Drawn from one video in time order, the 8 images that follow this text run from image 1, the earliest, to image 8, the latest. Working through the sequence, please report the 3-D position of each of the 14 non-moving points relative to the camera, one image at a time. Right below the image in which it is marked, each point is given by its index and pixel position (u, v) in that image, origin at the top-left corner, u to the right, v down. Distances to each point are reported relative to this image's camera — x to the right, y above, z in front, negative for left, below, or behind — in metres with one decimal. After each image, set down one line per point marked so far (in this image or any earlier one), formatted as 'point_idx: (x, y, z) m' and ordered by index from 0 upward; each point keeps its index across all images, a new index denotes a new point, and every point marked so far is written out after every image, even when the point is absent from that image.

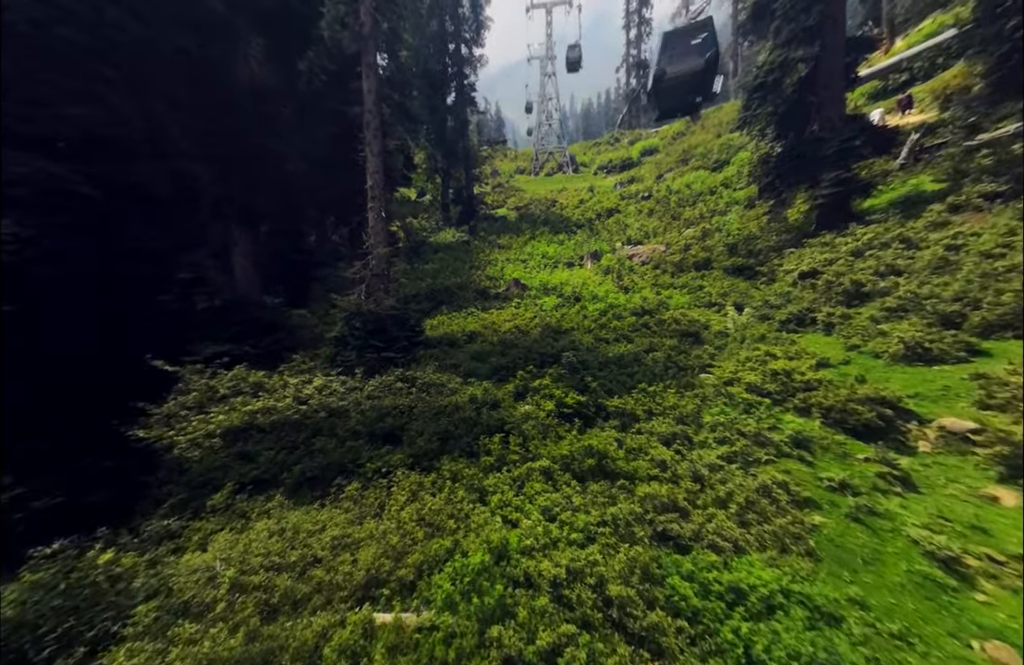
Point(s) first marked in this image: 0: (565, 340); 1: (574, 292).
0: (+2.4, -0.3, +15.5) m
1: (+3.6, +2.6, +19.8) m
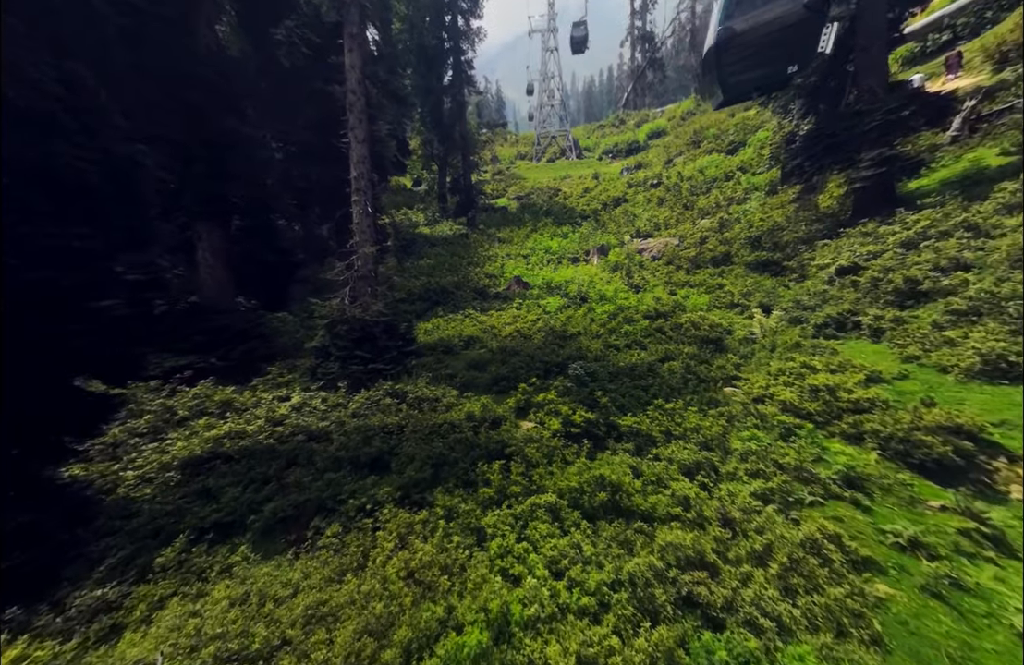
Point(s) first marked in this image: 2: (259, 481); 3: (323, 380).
0: (+2.5, -0.6, +14.2) m
1: (+3.7, +2.4, +18.5) m
2: (-6.2, -3.5, +8.0) m
3: (-6.2, -1.4, +11.0) m
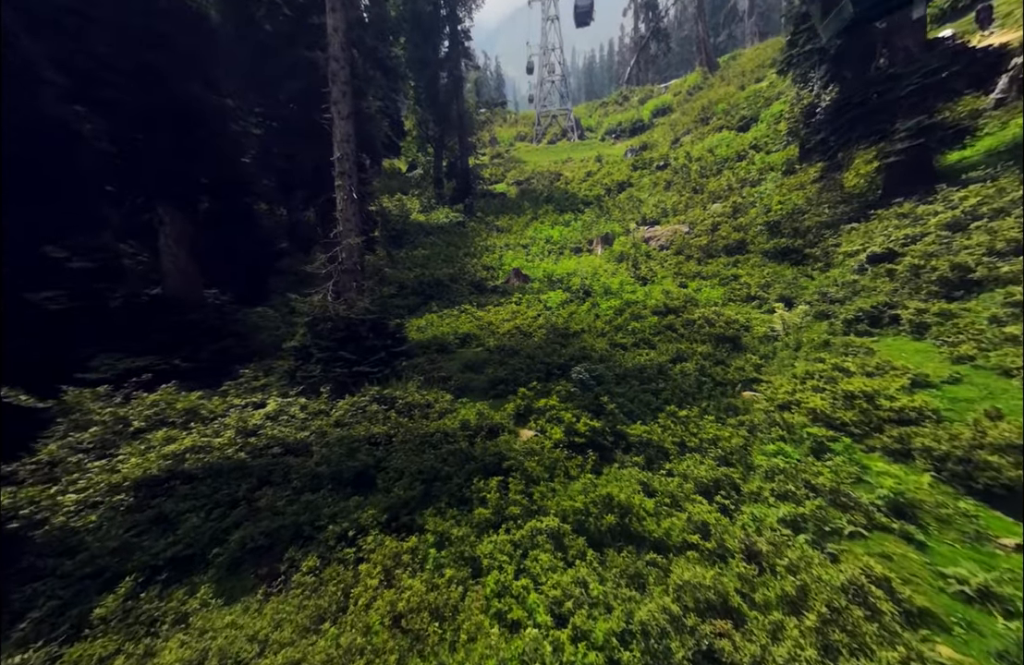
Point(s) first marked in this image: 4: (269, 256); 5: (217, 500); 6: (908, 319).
0: (+2.4, -0.6, +13.3) m
1: (+3.7, +2.5, +17.4) m
2: (-6.2, -4.0, +7.3) m
3: (-6.3, -1.8, +10.2) m
4: (-9.6, +3.0, +13.1) m
5: (-6.4, -3.9, +7.3) m
6: (+10.3, +0.4, +8.7) m
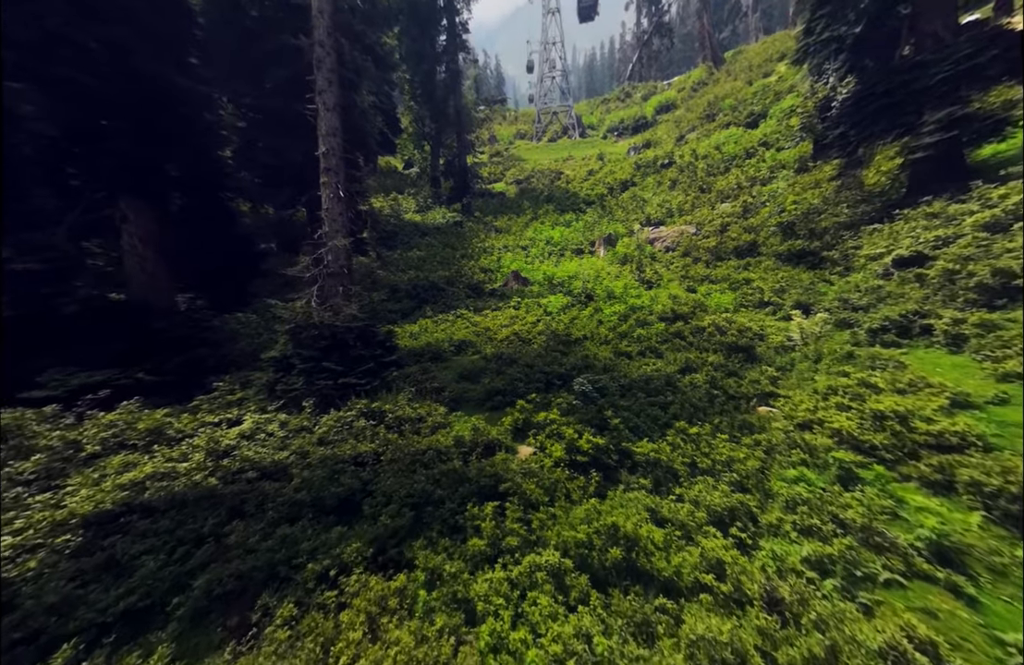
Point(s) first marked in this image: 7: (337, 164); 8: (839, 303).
0: (+2.3, -1.0, +12.5) m
1: (+3.6, +2.2, +16.7) m
2: (-6.4, -4.3, +6.6) m
3: (-6.4, -2.1, +9.6) m
4: (-9.7, +2.6, +12.5) m
5: (-6.6, -4.2, +6.6) m
6: (+10.2, +0.1, +7.9) m
7: (-6.1, +5.5, +11.3) m
8: (+10.0, +0.9, +10.2) m
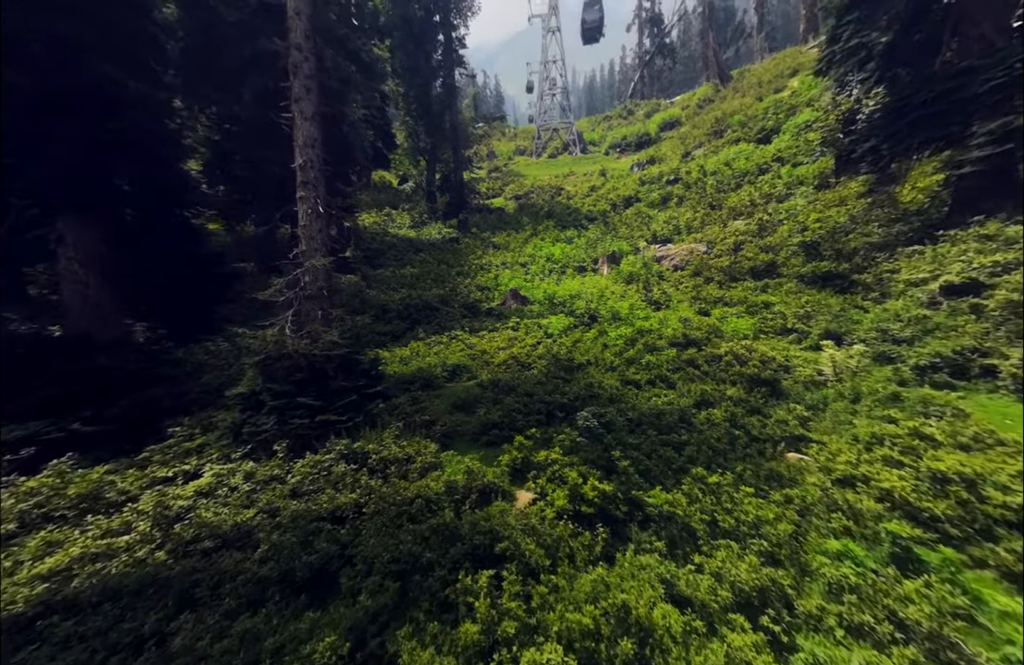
0: (+2.3, -1.9, +11.5) m
1: (+3.6, +1.1, +15.7) m
2: (-6.5, -5.0, +5.6) m
3: (-6.5, -2.9, +8.6) m
4: (-9.7, +1.8, +11.7) m
5: (-6.7, -4.9, +5.6) m
6: (+10.1, -0.8, +6.7) m
7: (-6.1, +4.7, +10.5) m
8: (+9.9, 0.0, +9.0) m
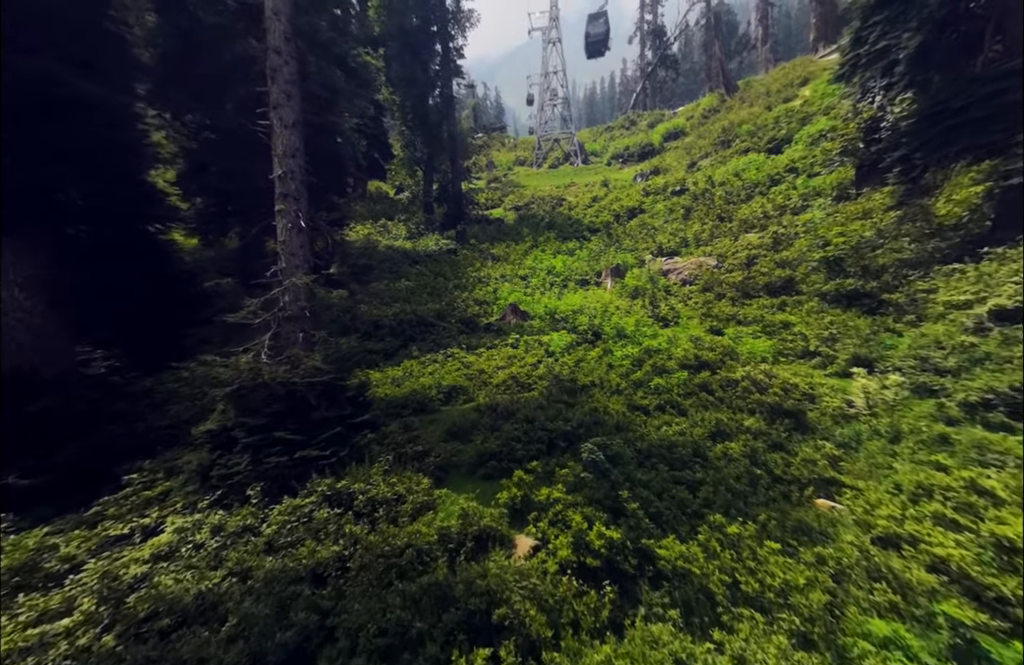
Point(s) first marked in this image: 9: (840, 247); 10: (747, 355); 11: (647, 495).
0: (+2.2, -2.6, +10.6) m
1: (+3.6, +0.3, +14.8) m
2: (-6.7, -5.6, +4.7) m
3: (-6.6, -3.5, +7.7) m
4: (-9.8, +1.1, +11.0) m
5: (-6.9, -5.5, +4.7) m
6: (+9.9, -1.4, +5.8) m
7: (-6.2, +4.0, +9.9) m
8: (+9.8, -0.7, +8.1) m
9: (+11.3, +3.0, +11.6) m
10: (+7.8, -0.7, +11.0) m
11: (+3.5, -3.9, +8.0) m
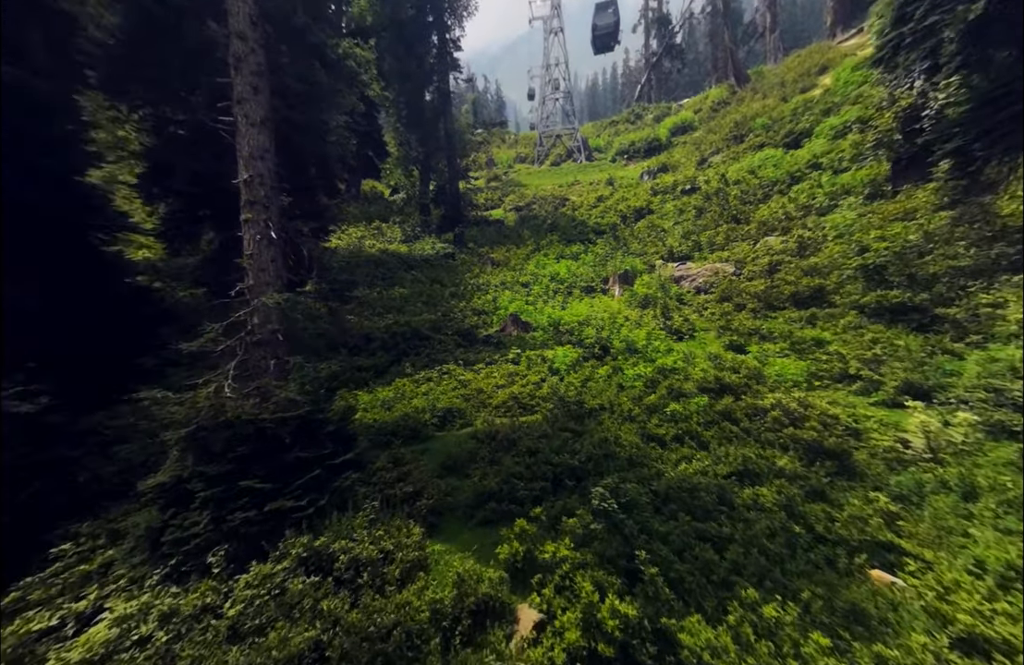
0: (+2.2, -3.3, +9.5) m
1: (+3.6, -0.3, +13.7) m
2: (-6.7, -6.4, +3.7) m
3: (-6.6, -4.4, +6.7) m
4: (-9.8, +0.3, +10.0) m
5: (-6.9, -6.3, +3.7) m
6: (+9.9, -2.0, +4.6) m
7: (-6.3, +3.2, +8.8) m
8: (+9.8, -1.3, +6.9) m
9: (+11.3, +2.5, +10.3) m
10: (+7.8, -1.3, +9.8) m
11: (+3.4, -4.6, +6.9) m
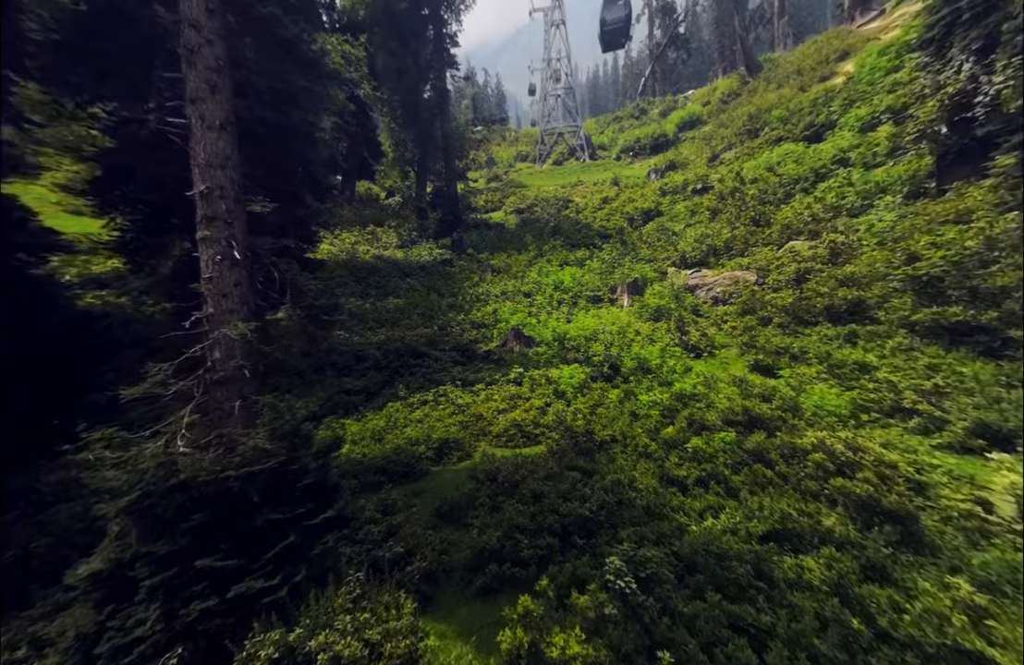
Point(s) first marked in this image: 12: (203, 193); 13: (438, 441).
0: (+2.2, -4.1, +8.2) m
1: (+3.7, -1.0, +12.4) m
2: (-6.7, -7.4, +2.6) m
3: (-6.5, -5.3, +5.6) m
4: (-9.8, -0.7, +8.9) m
5: (-6.9, -7.3, +2.6) m
6: (+9.9, -2.7, +3.2) m
7: (-6.3, +2.3, +7.6) m
8: (+9.8, -2.0, +5.6) m
9: (+11.2, +1.9, +9.0) m
10: (+7.8, -2.0, +8.5) m
11: (+3.5, -5.3, +5.6) m
12: (-6.9, +2.7, +7.4) m
13: (-2.3, -3.6, +9.8) m
